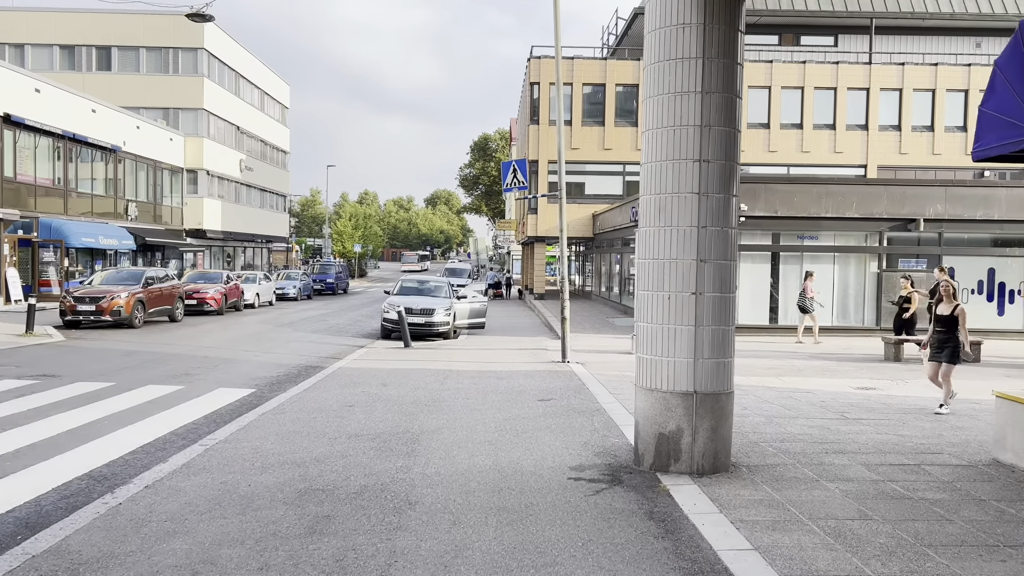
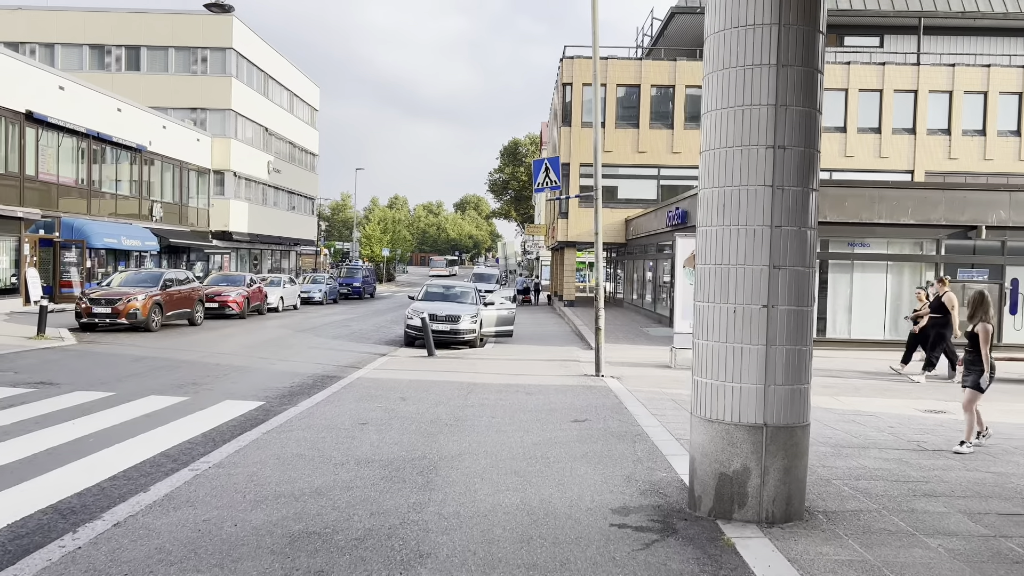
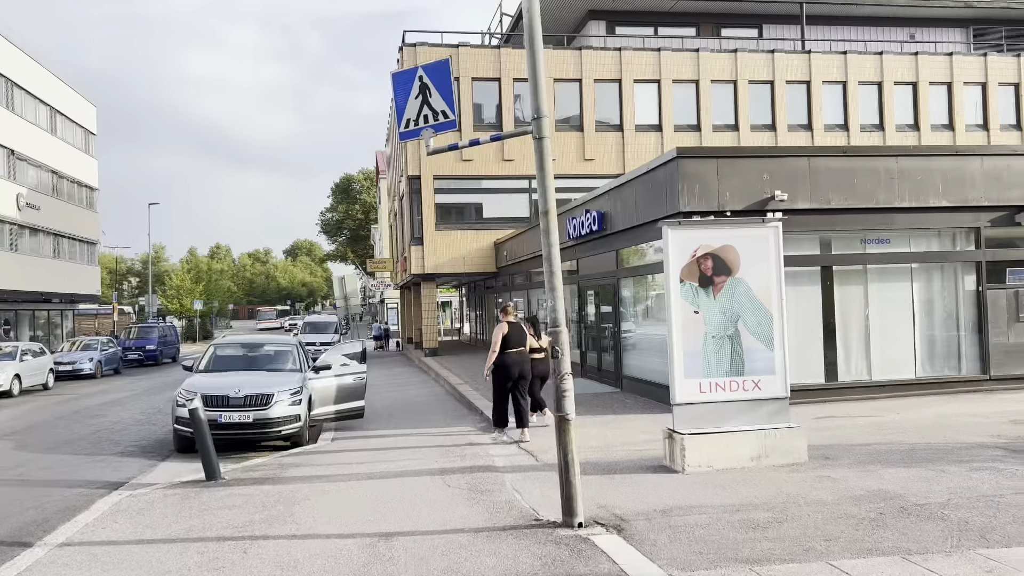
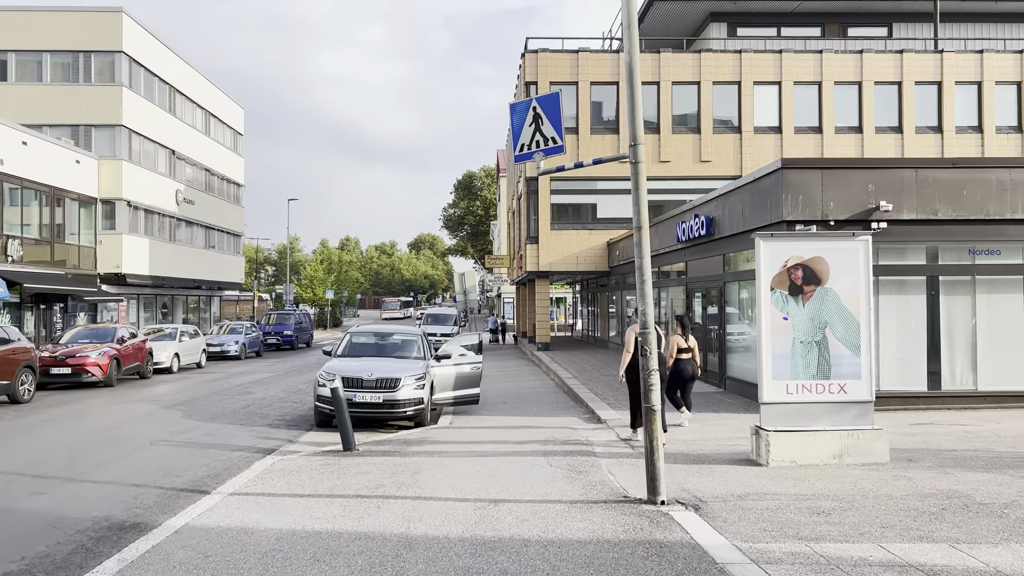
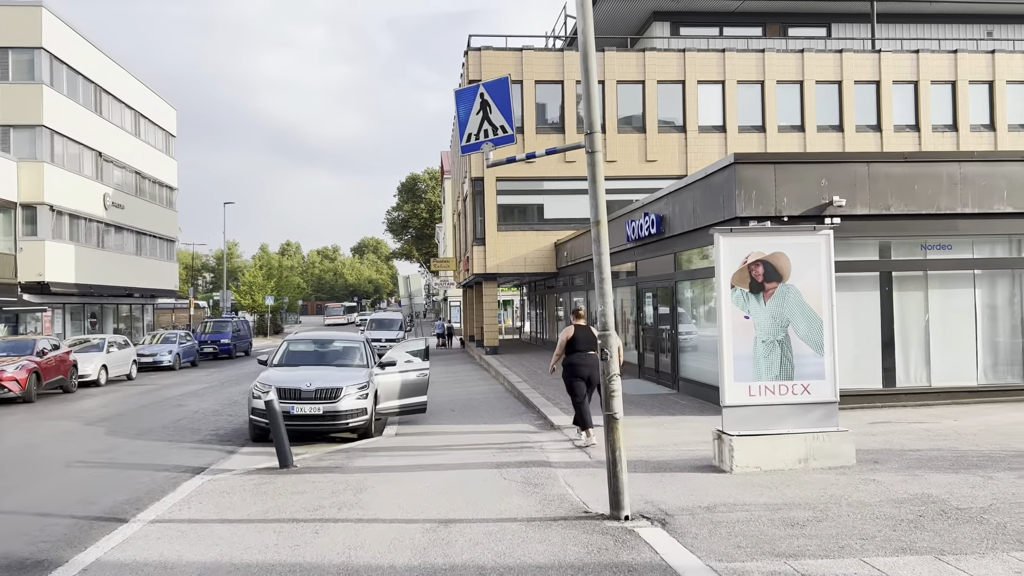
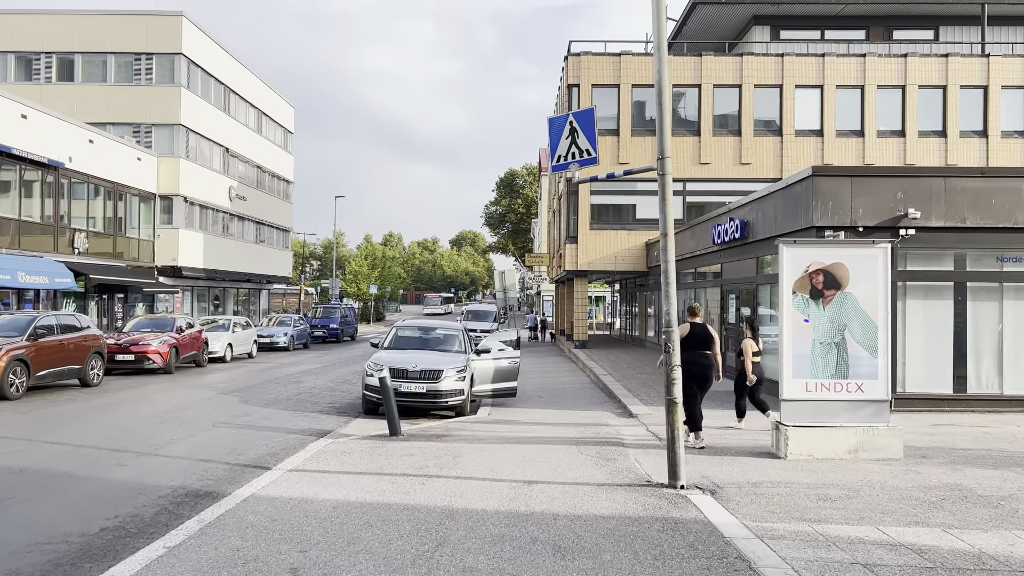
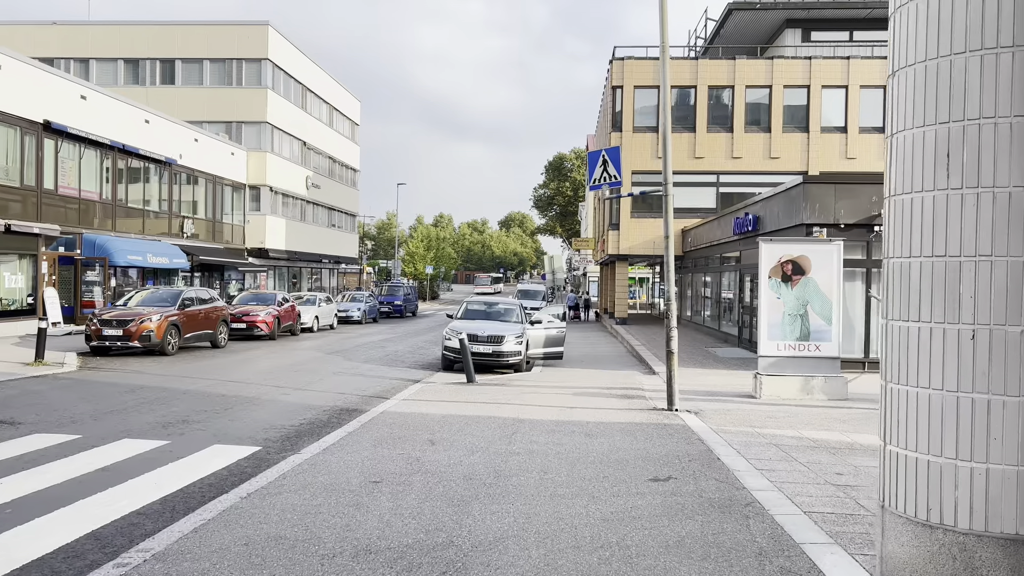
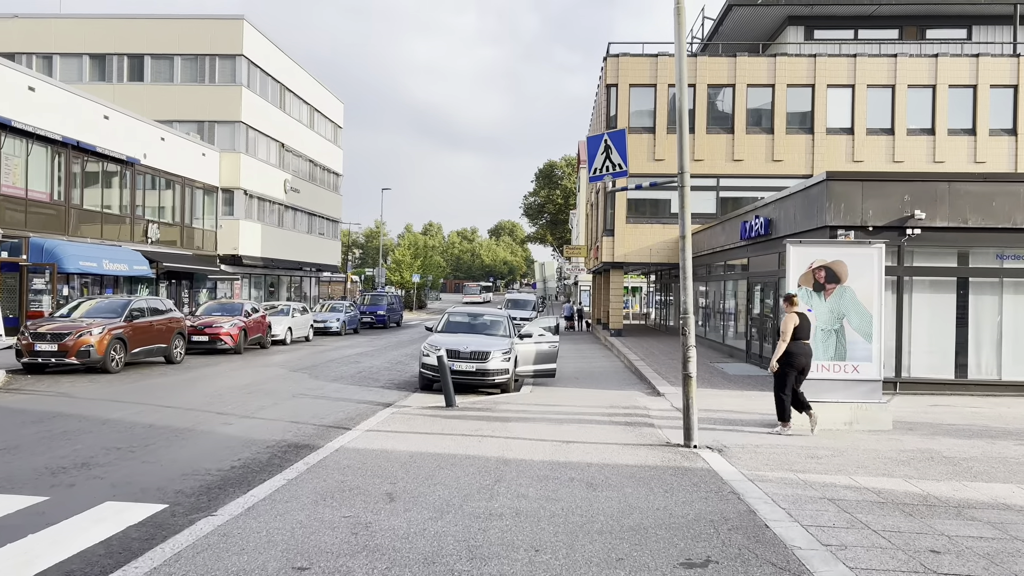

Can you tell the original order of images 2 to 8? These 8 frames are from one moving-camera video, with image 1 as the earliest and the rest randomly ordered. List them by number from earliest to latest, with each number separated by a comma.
2, 7, 8, 6, 4, 5, 3
